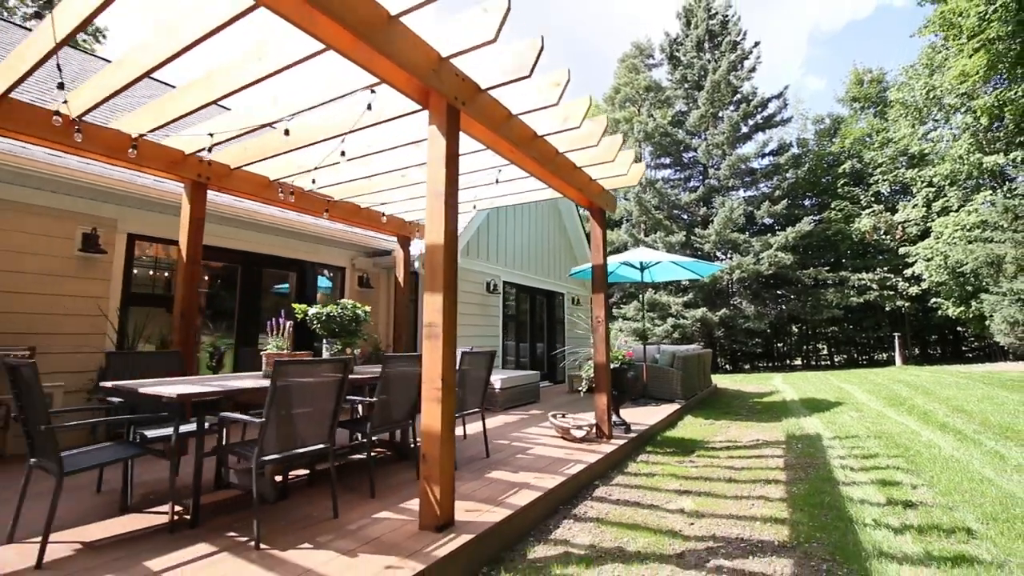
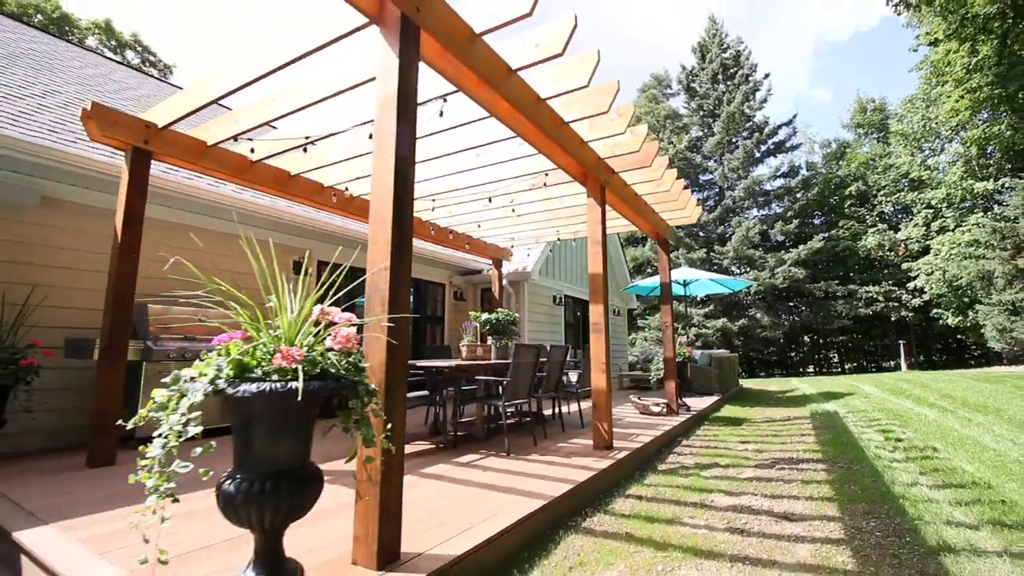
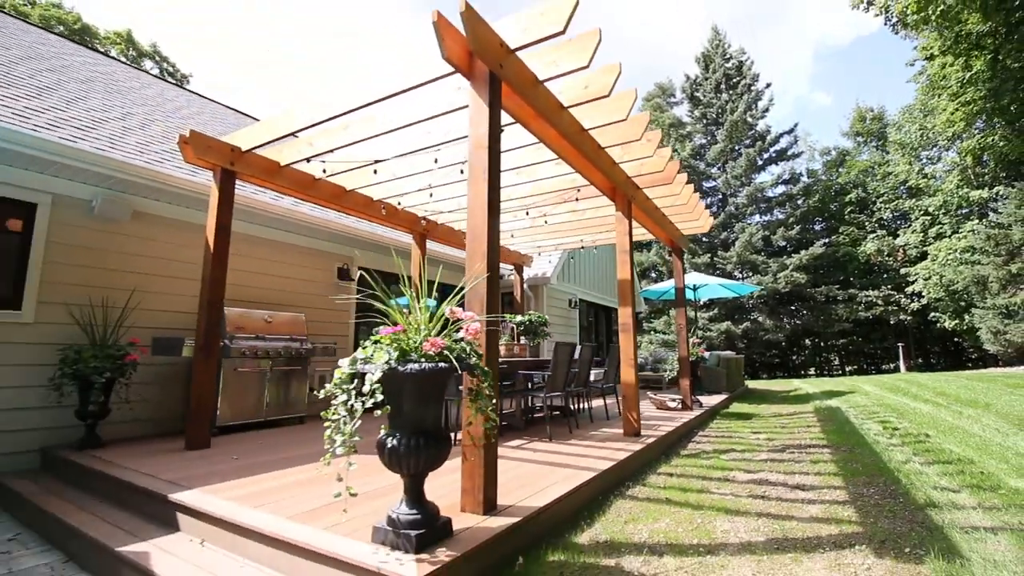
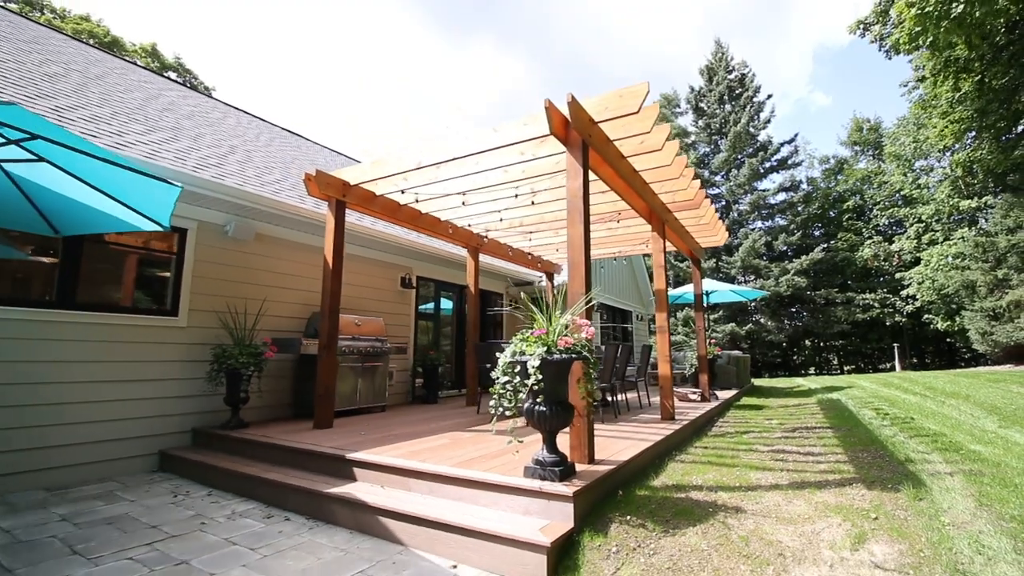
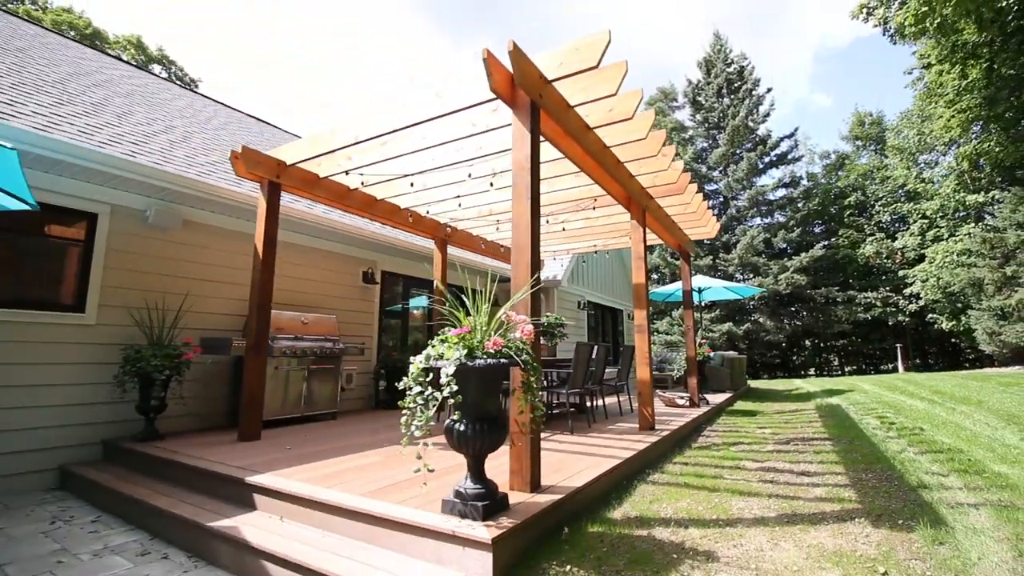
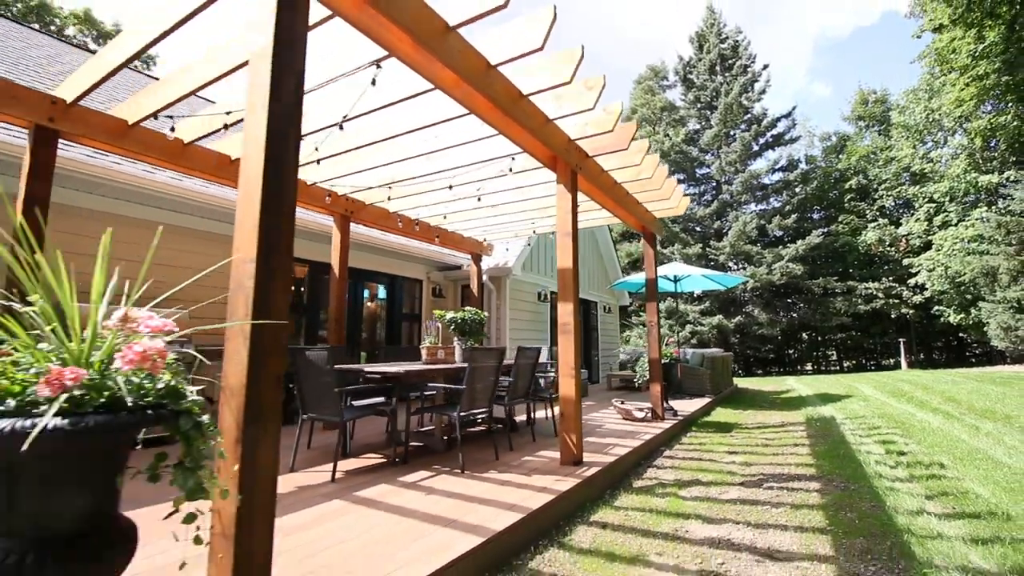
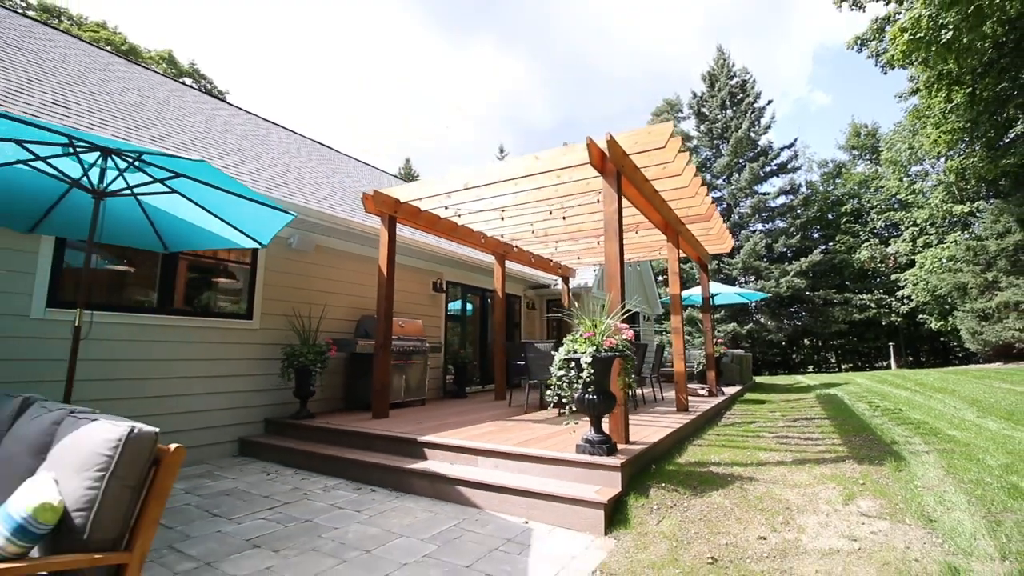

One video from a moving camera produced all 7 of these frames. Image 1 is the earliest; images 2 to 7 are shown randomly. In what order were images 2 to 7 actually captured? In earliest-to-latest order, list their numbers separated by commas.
6, 2, 3, 5, 4, 7
